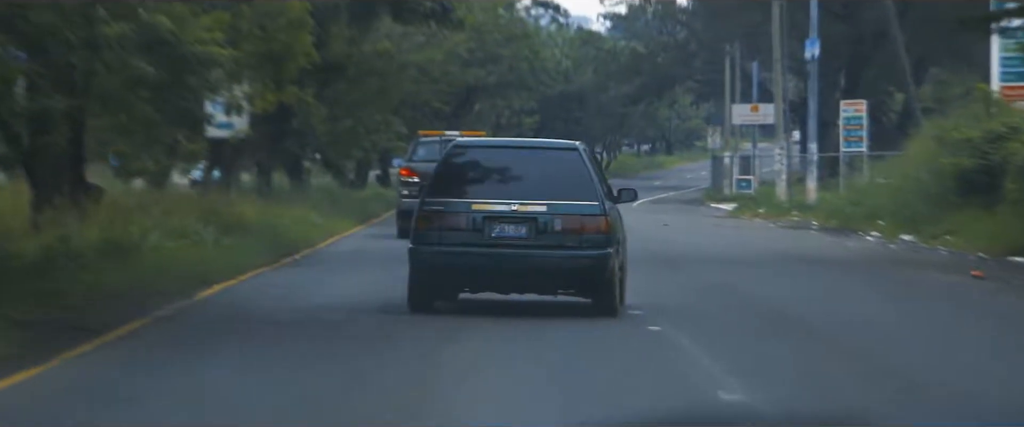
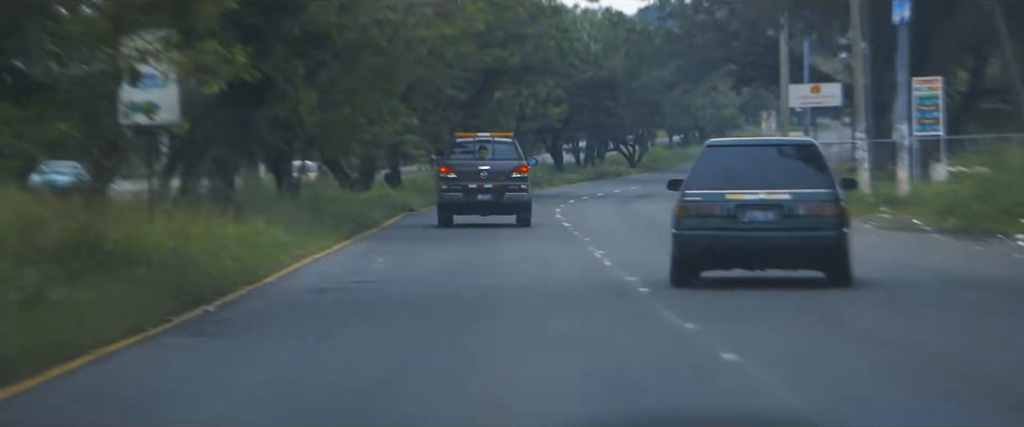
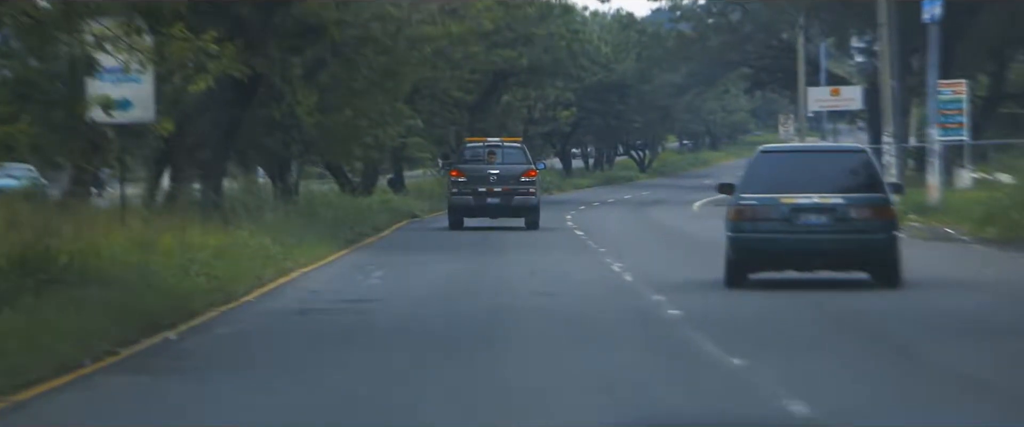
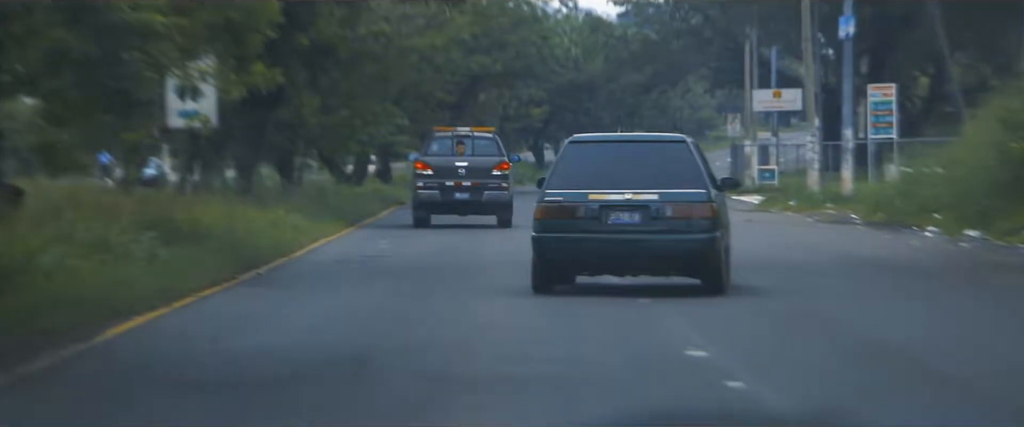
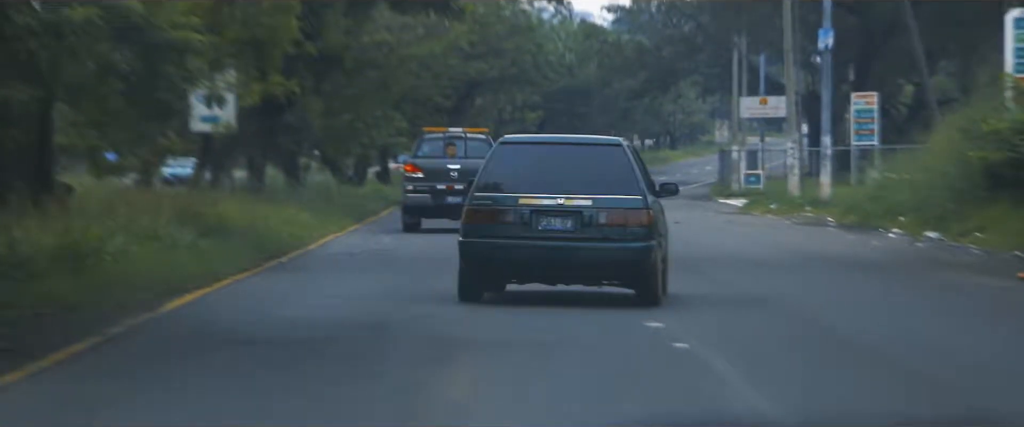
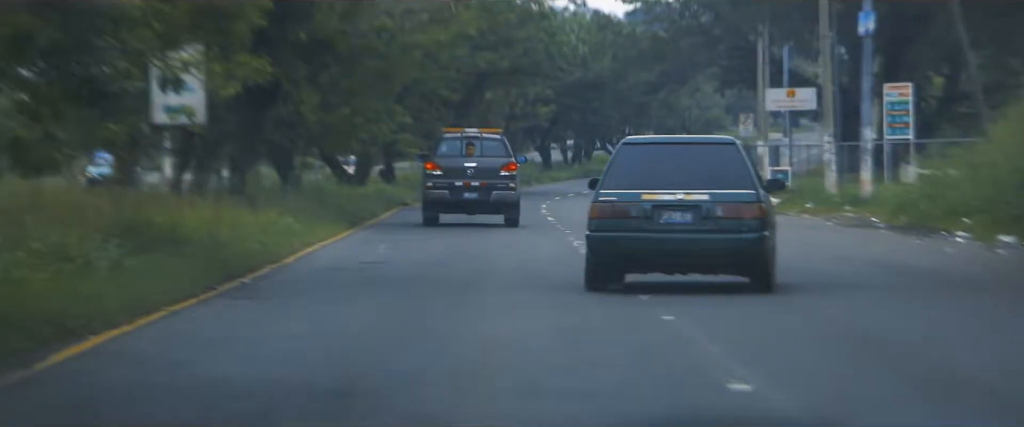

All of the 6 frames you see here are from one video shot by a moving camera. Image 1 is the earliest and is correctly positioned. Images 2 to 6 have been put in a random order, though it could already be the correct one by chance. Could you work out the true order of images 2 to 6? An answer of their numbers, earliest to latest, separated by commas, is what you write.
5, 4, 6, 2, 3
